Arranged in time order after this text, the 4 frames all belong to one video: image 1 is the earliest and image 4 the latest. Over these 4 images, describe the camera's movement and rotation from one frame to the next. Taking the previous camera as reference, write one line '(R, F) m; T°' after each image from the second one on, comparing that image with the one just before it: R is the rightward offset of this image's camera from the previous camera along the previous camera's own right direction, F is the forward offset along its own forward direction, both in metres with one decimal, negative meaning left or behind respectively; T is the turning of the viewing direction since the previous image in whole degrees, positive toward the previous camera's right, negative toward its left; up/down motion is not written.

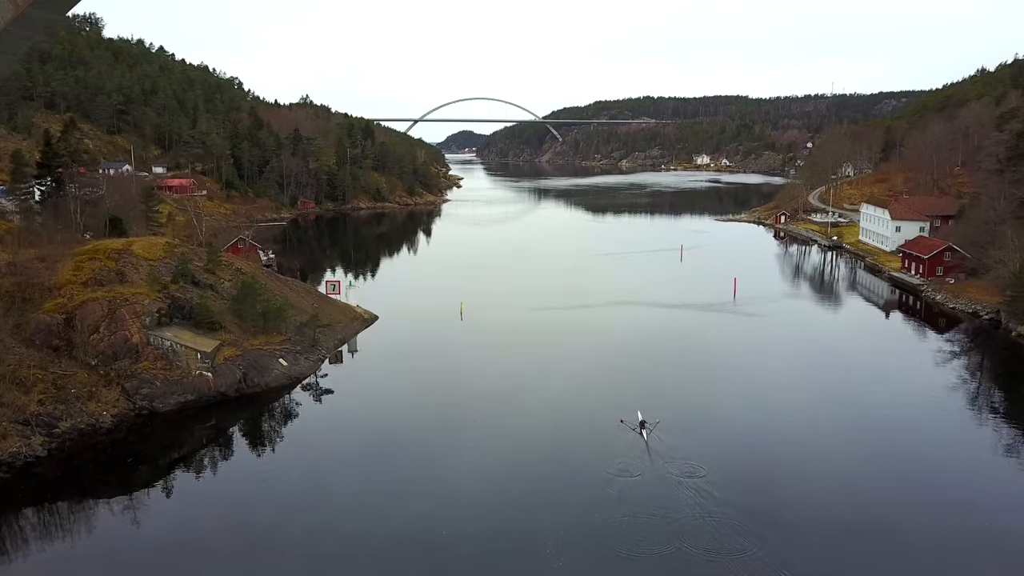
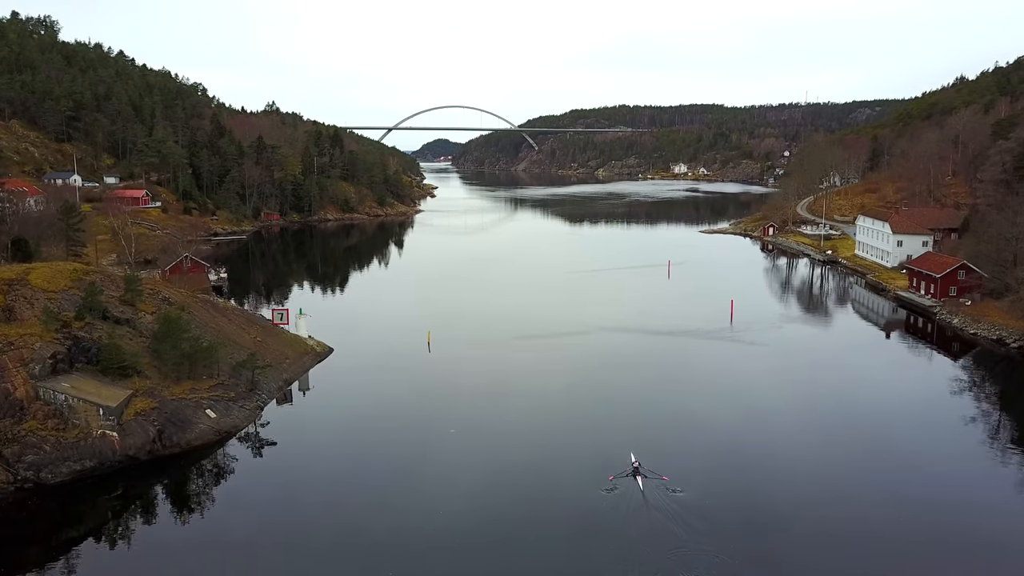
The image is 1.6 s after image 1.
(+0.1, +2.8) m; +2°
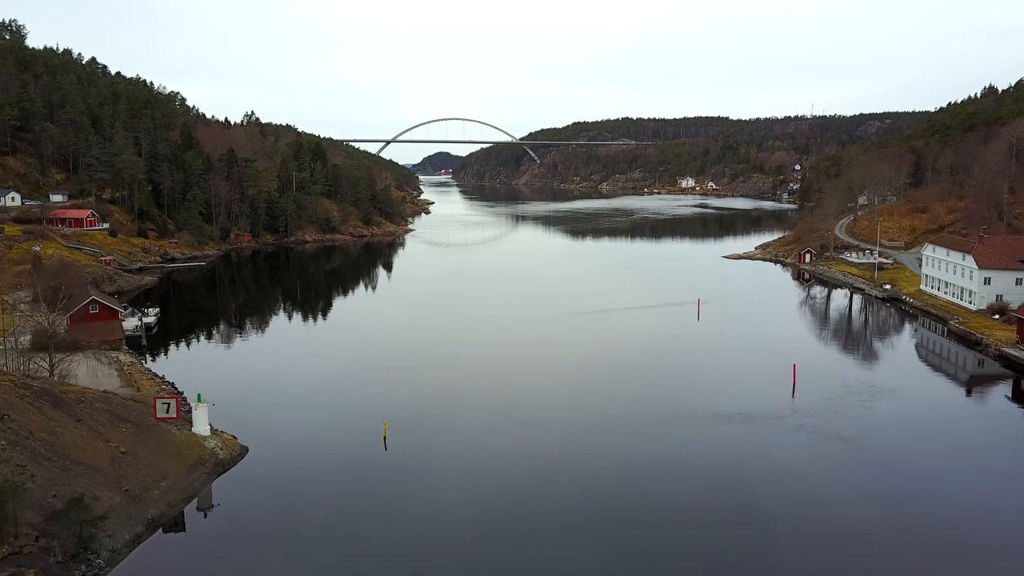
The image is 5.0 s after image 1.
(+0.2, +6.4) m; 0°
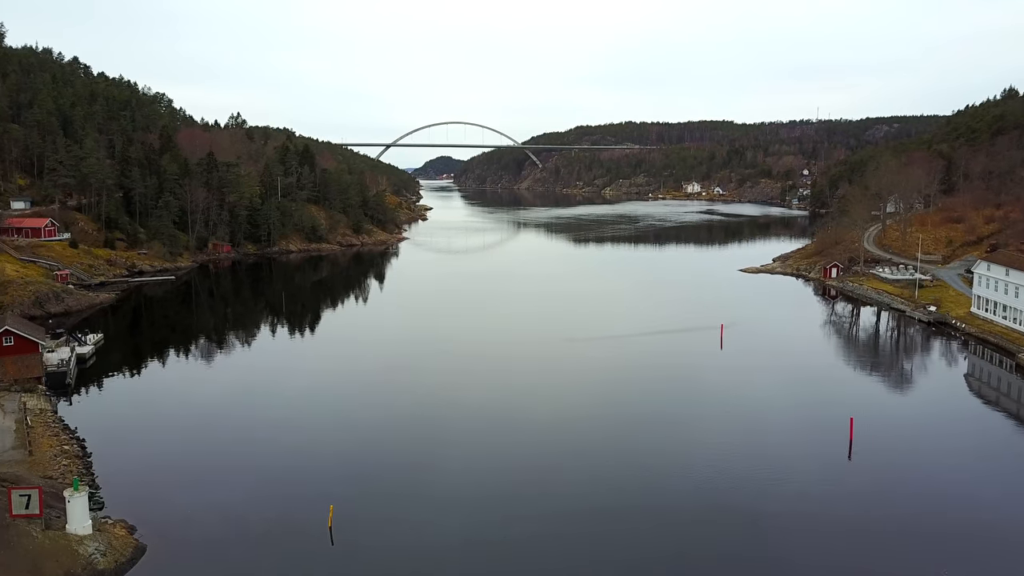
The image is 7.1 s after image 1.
(+0.3, +3.7) m; 0°
